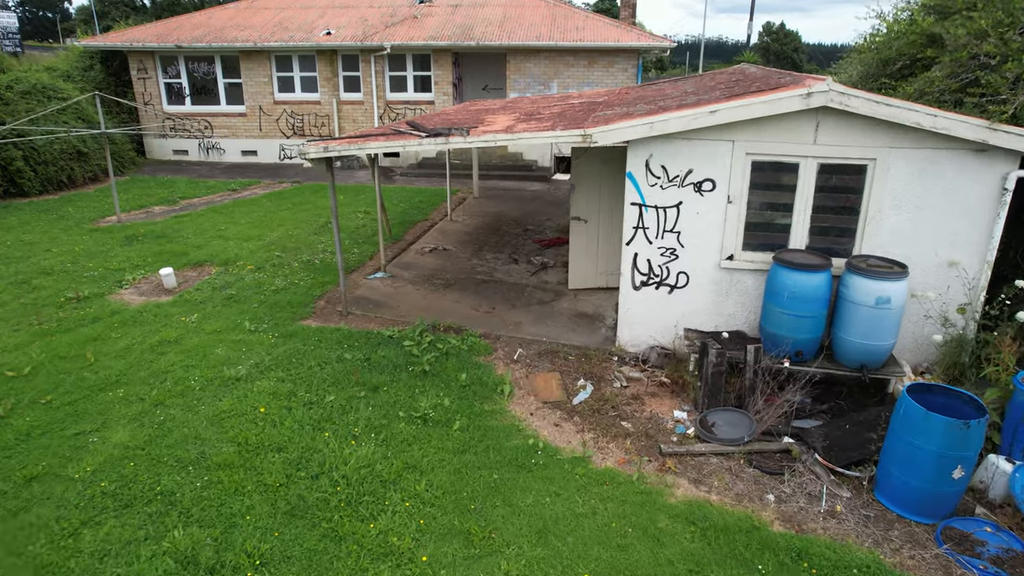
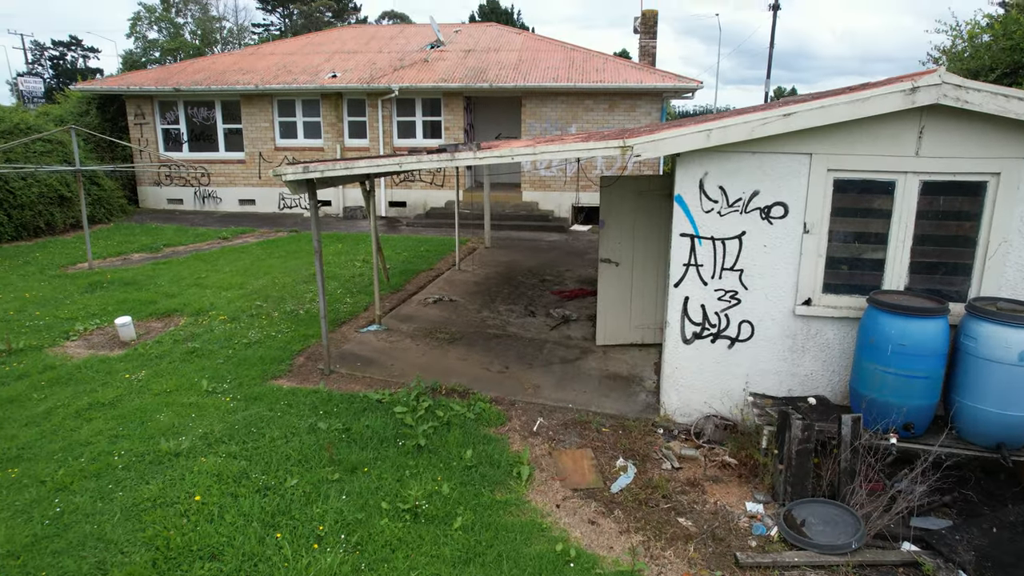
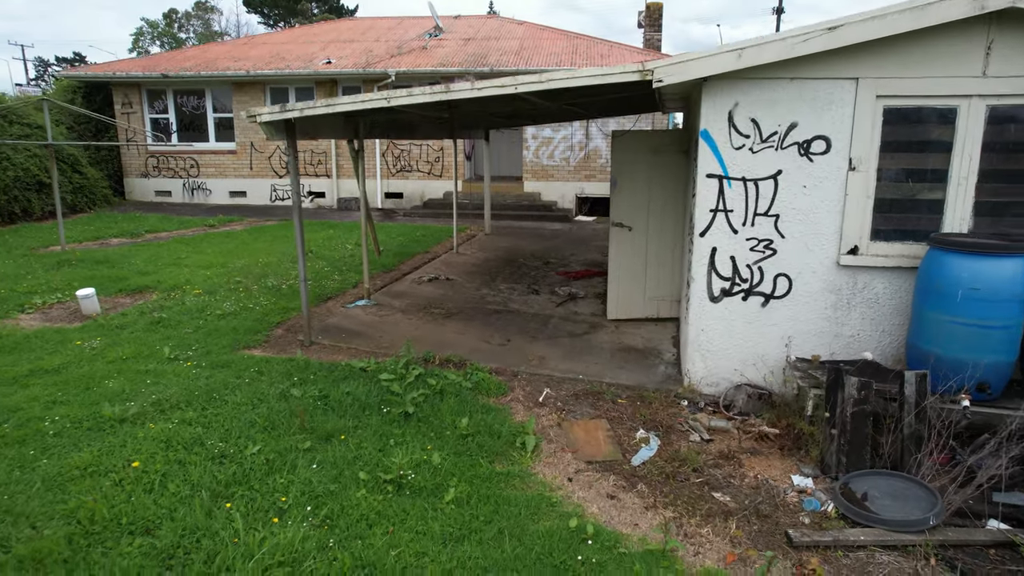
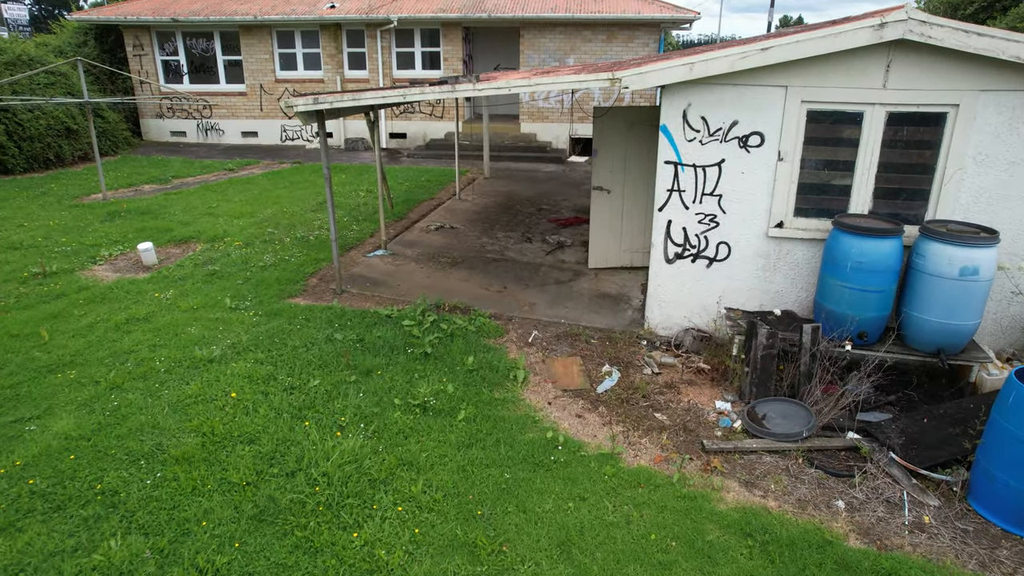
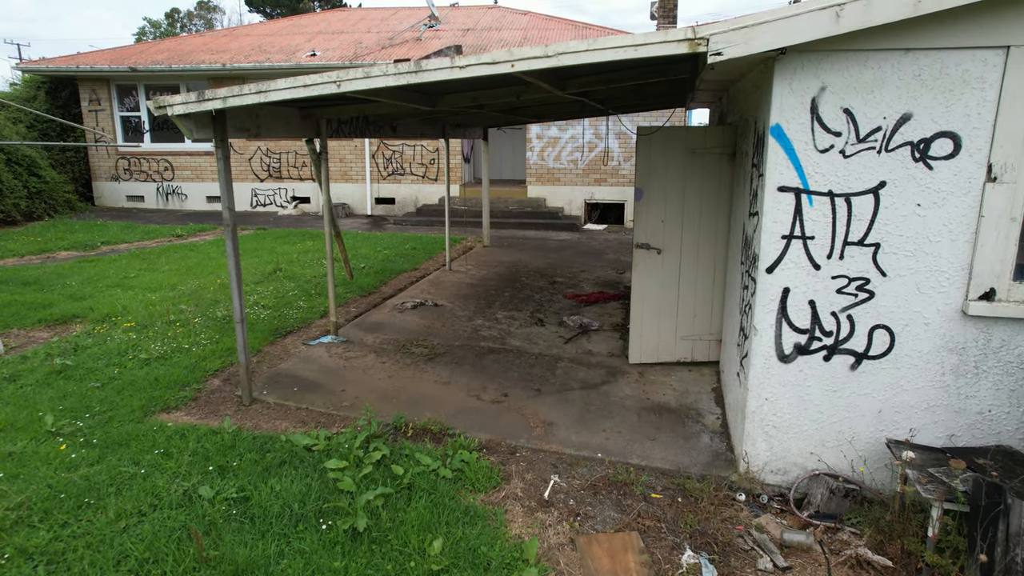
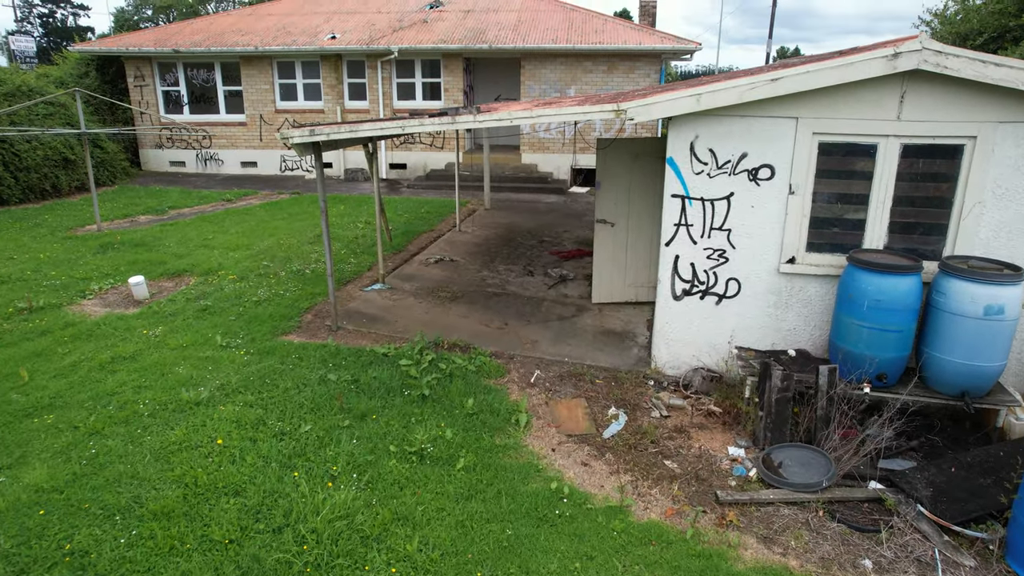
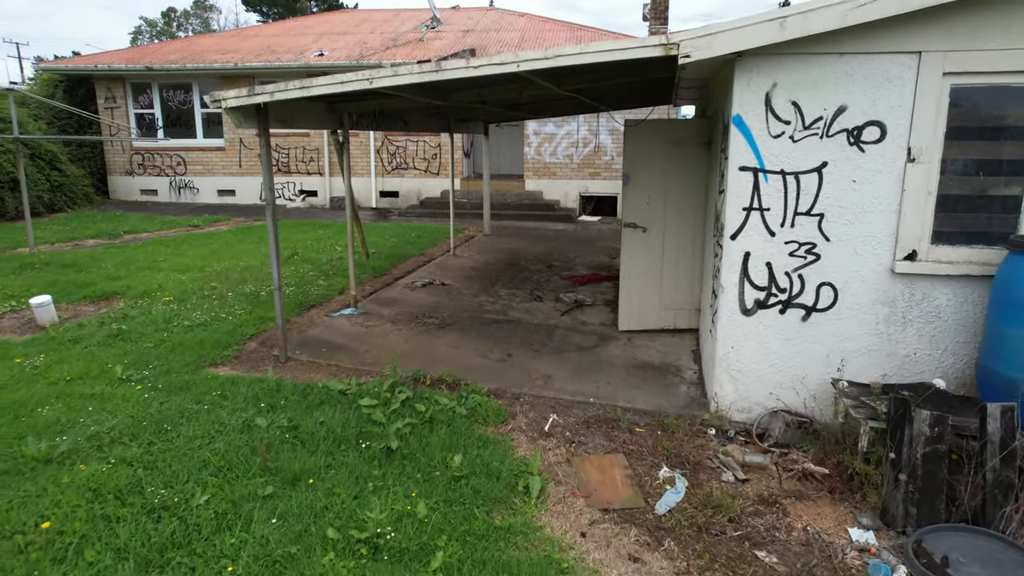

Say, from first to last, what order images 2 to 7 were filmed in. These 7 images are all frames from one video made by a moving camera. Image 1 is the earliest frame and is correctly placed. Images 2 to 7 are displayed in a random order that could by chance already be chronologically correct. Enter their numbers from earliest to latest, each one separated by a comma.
4, 6, 2, 3, 7, 5
